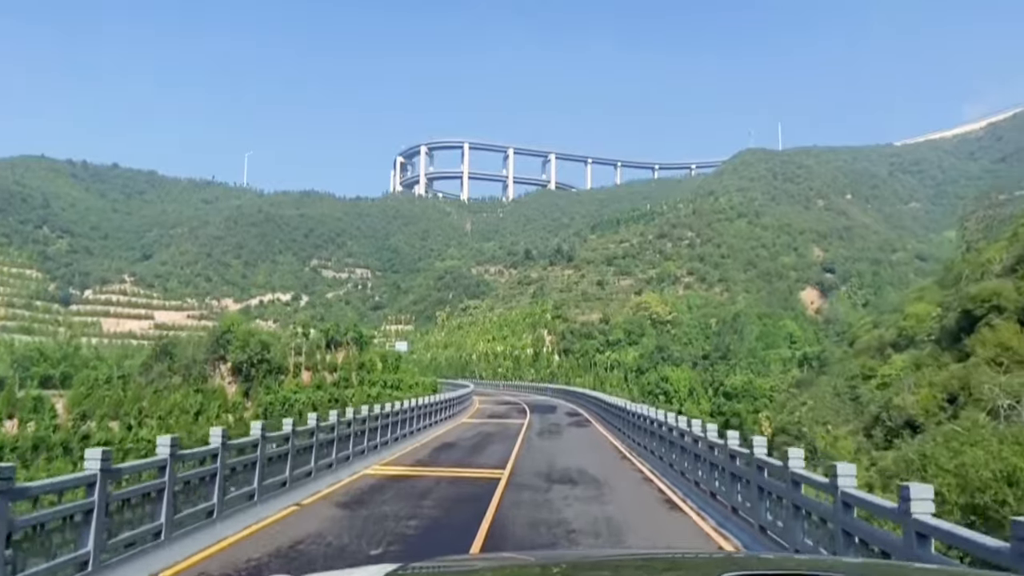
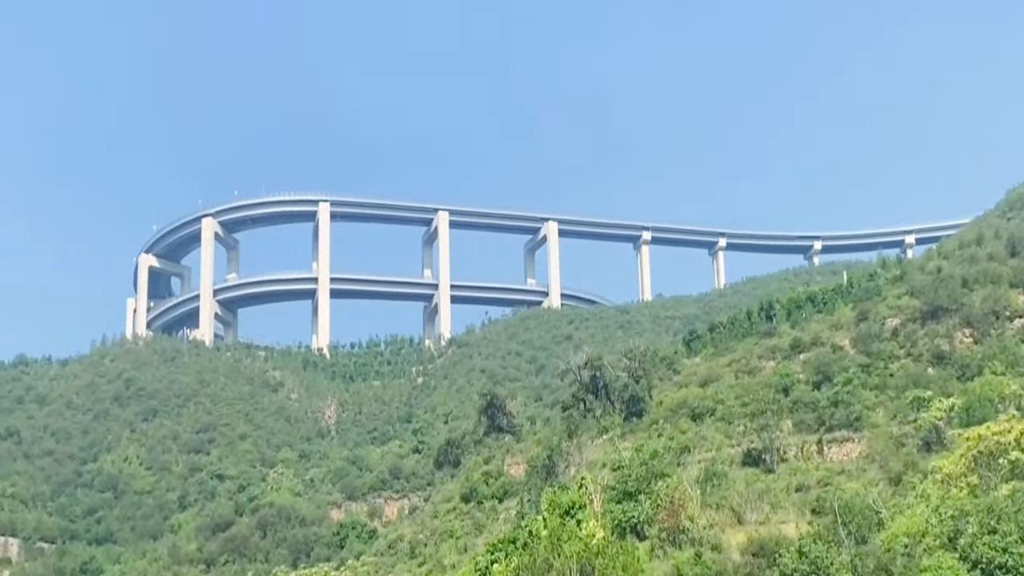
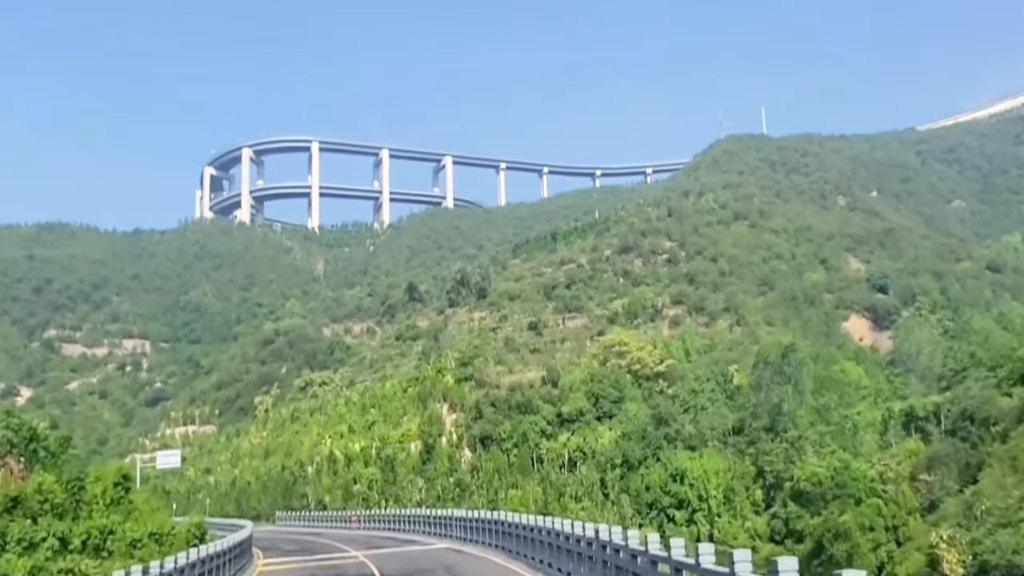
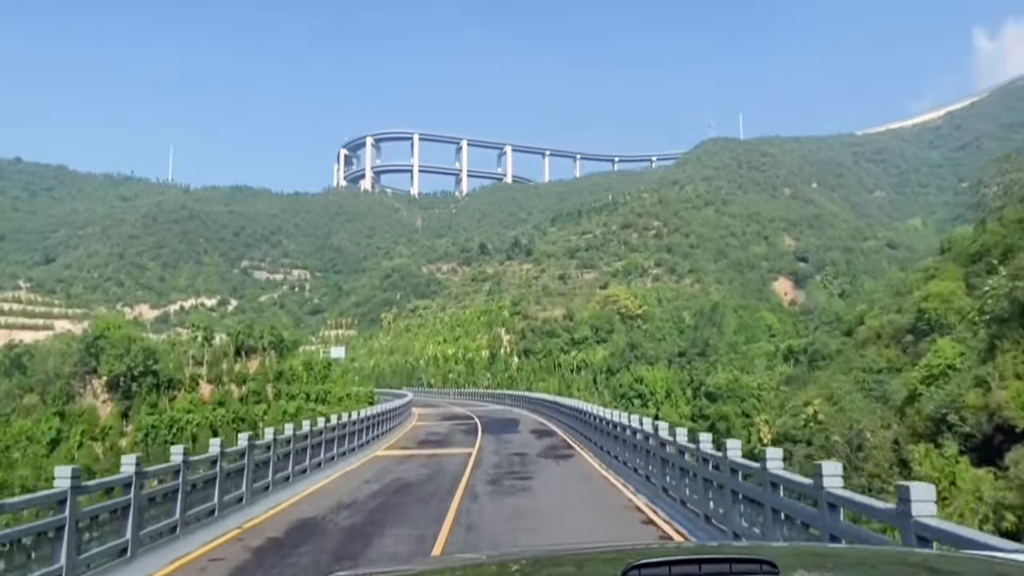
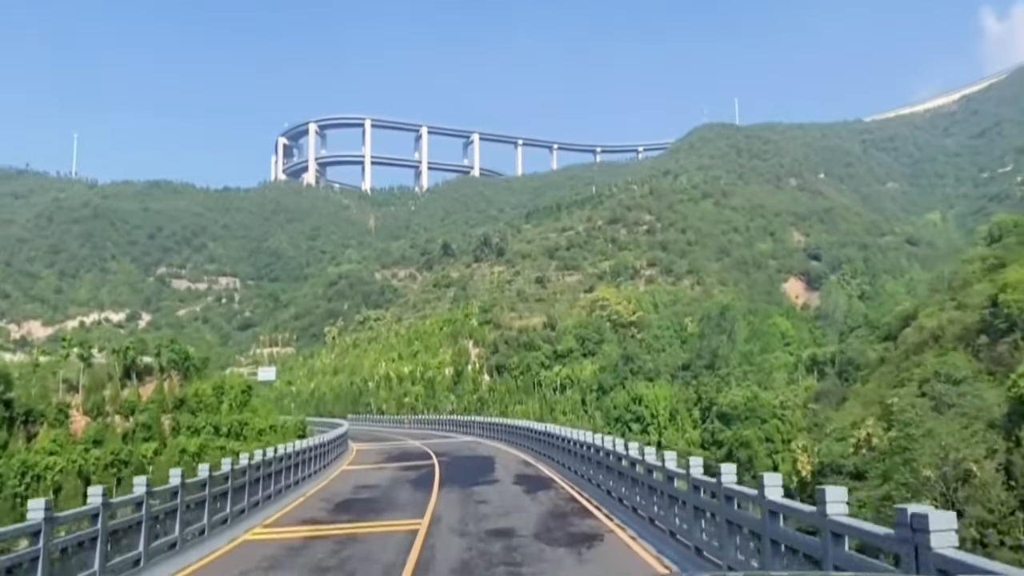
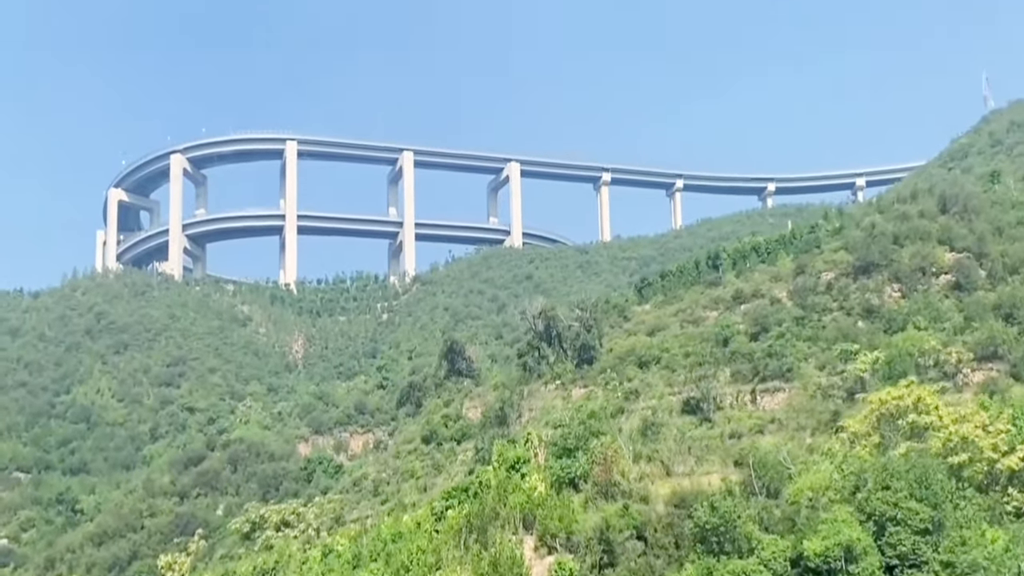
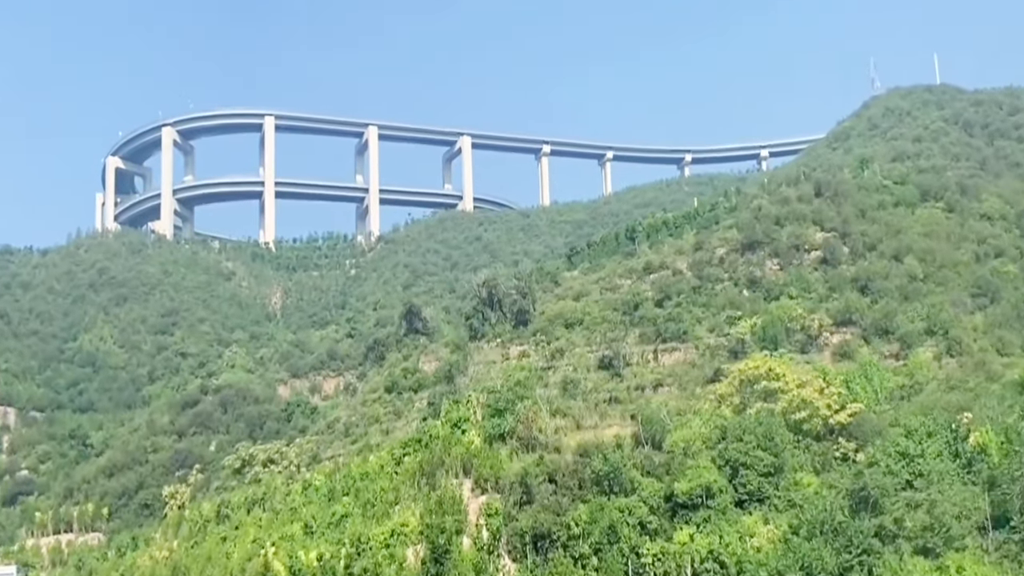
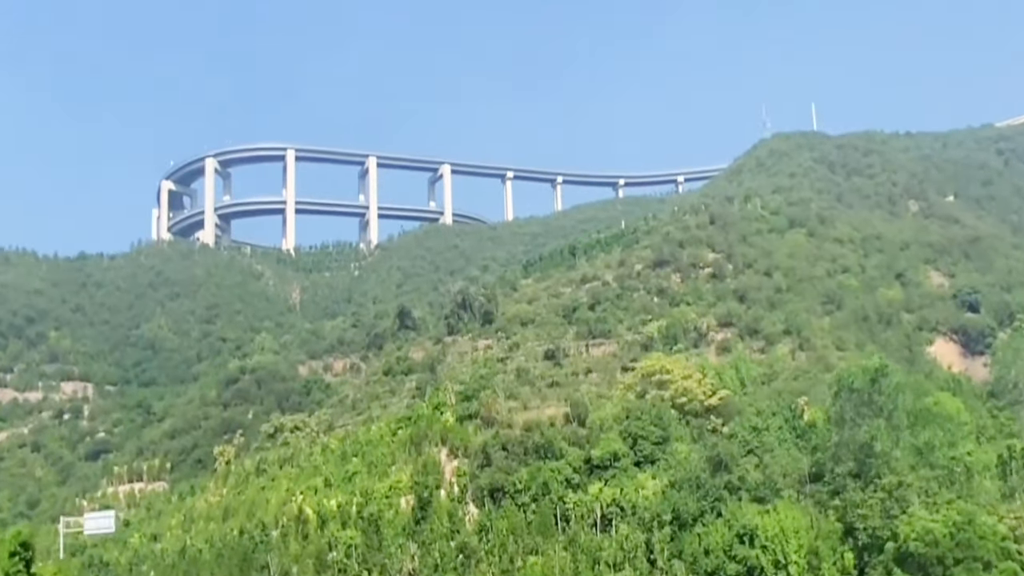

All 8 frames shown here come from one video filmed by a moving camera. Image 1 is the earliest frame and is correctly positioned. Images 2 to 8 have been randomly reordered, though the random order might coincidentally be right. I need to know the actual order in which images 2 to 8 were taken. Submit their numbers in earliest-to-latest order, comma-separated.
4, 5, 3, 8, 7, 6, 2
